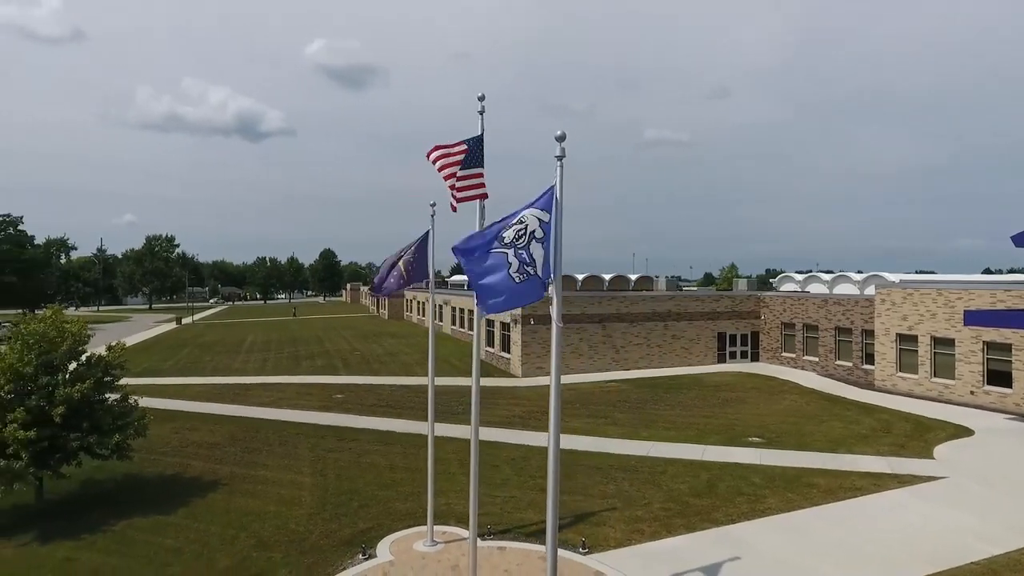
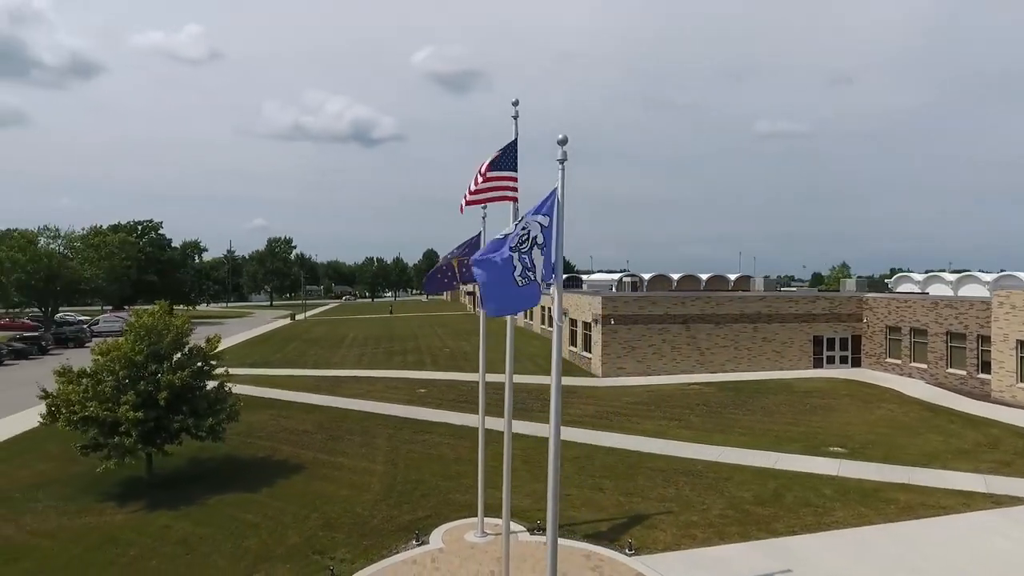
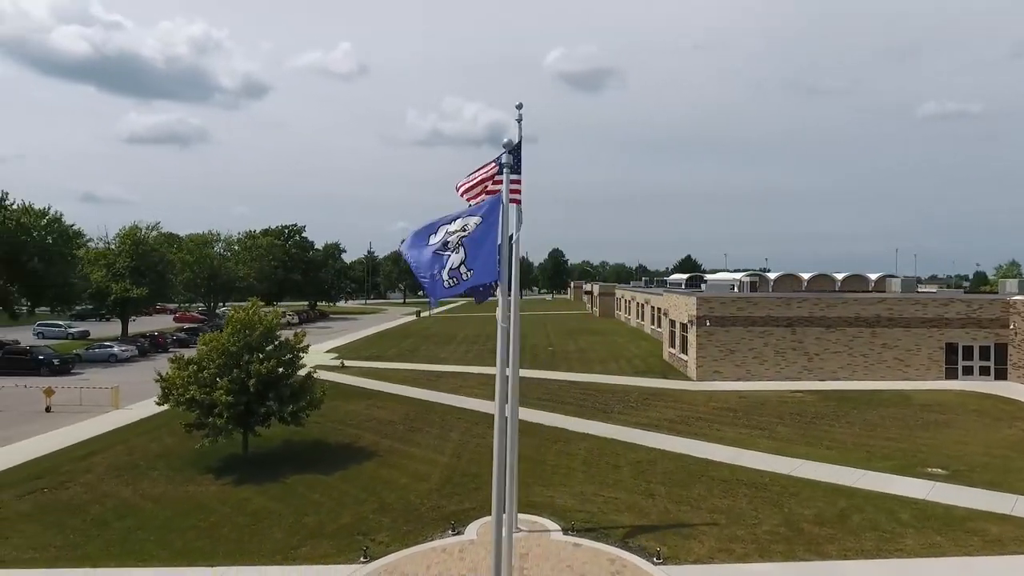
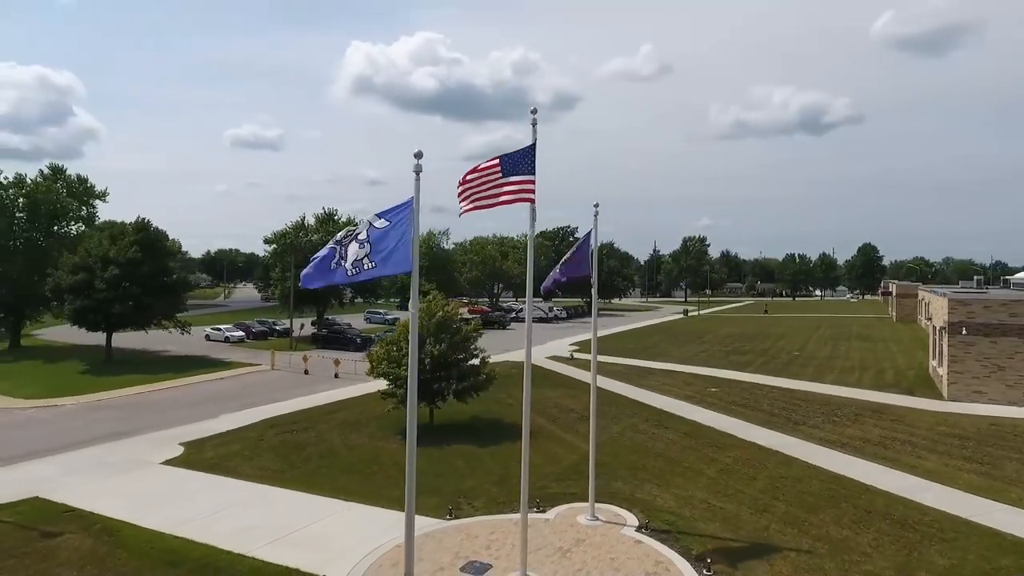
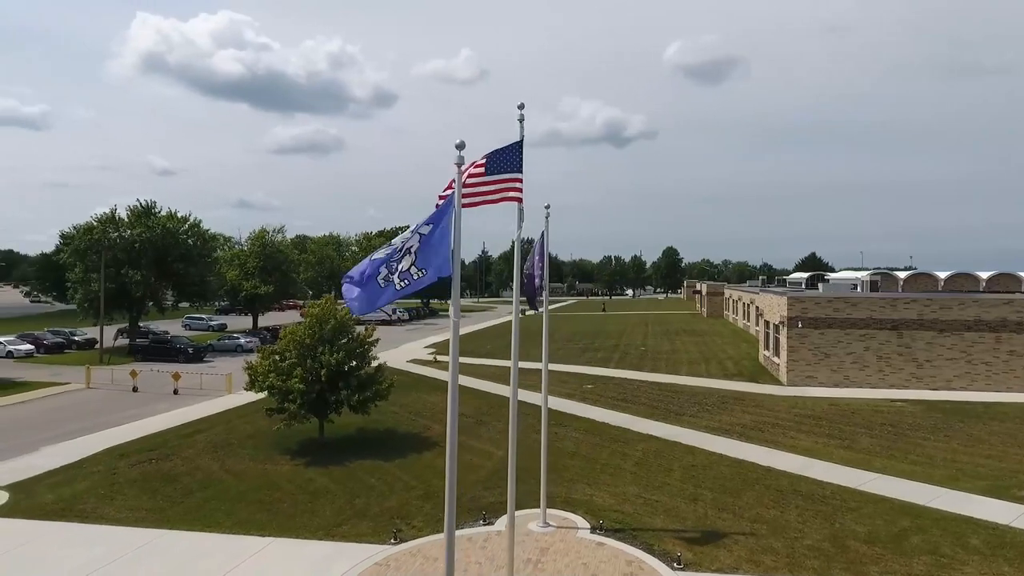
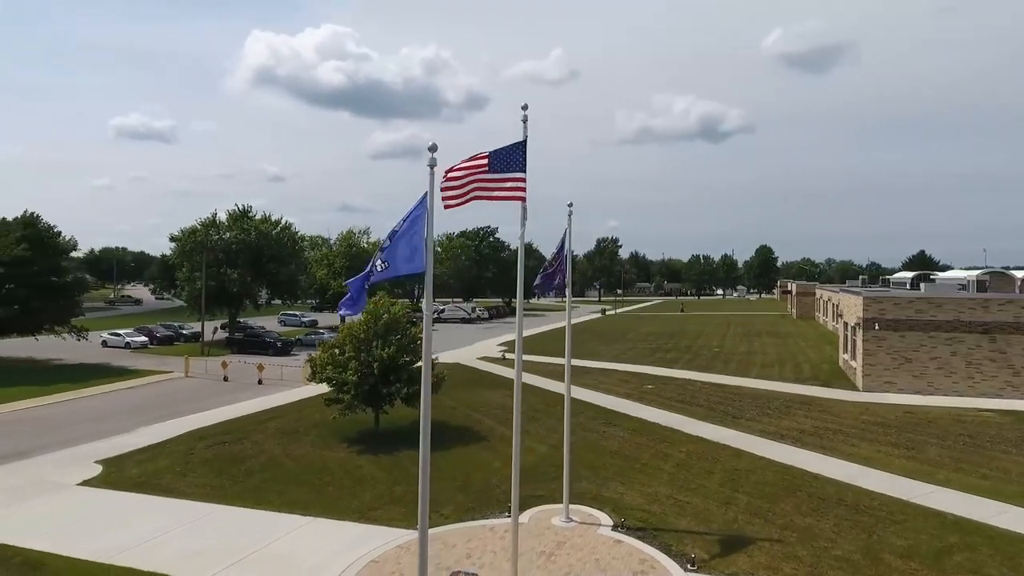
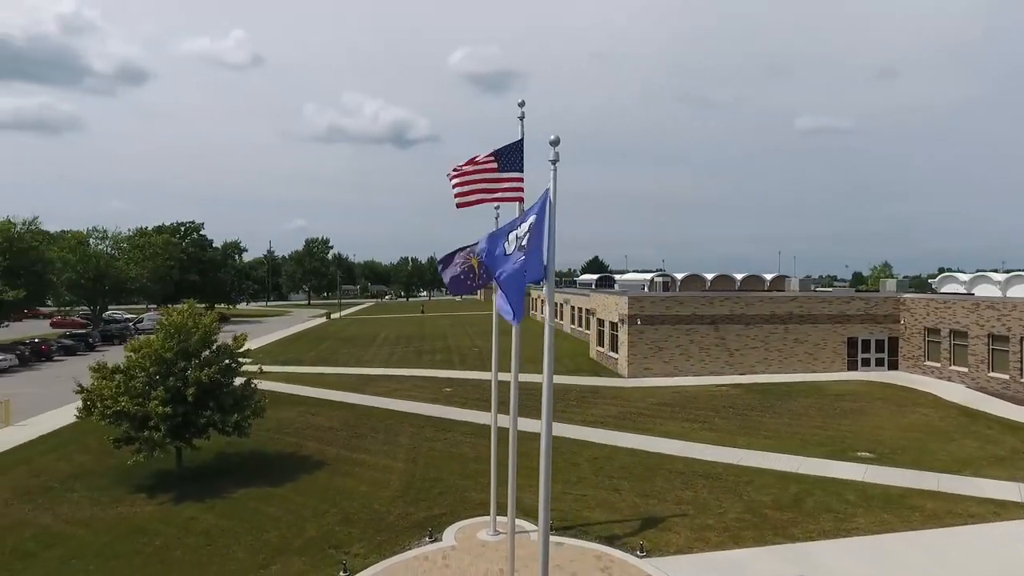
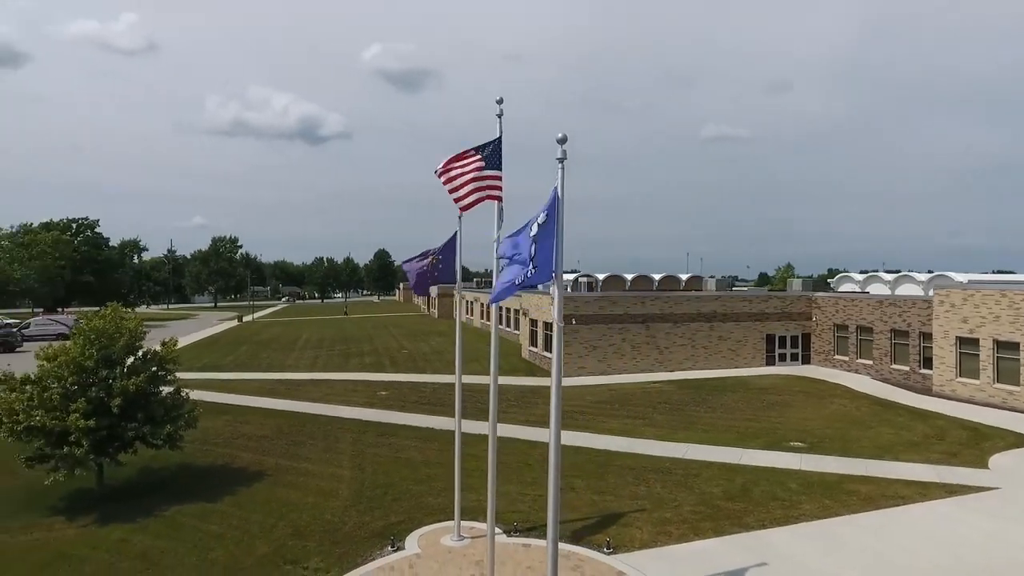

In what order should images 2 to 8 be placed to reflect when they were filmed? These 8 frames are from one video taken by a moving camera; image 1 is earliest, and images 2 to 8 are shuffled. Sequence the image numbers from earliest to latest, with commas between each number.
8, 2, 7, 3, 5, 6, 4
